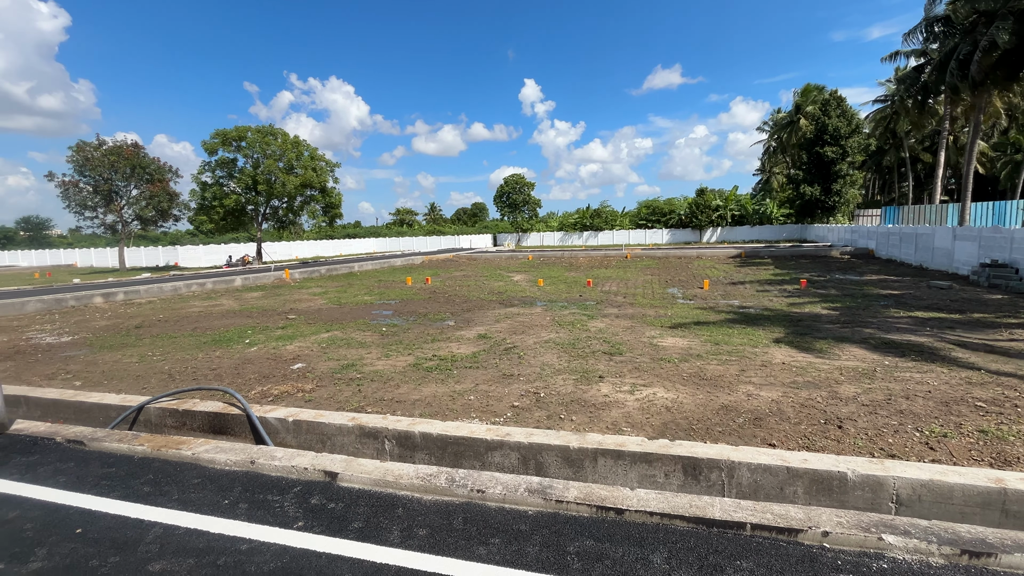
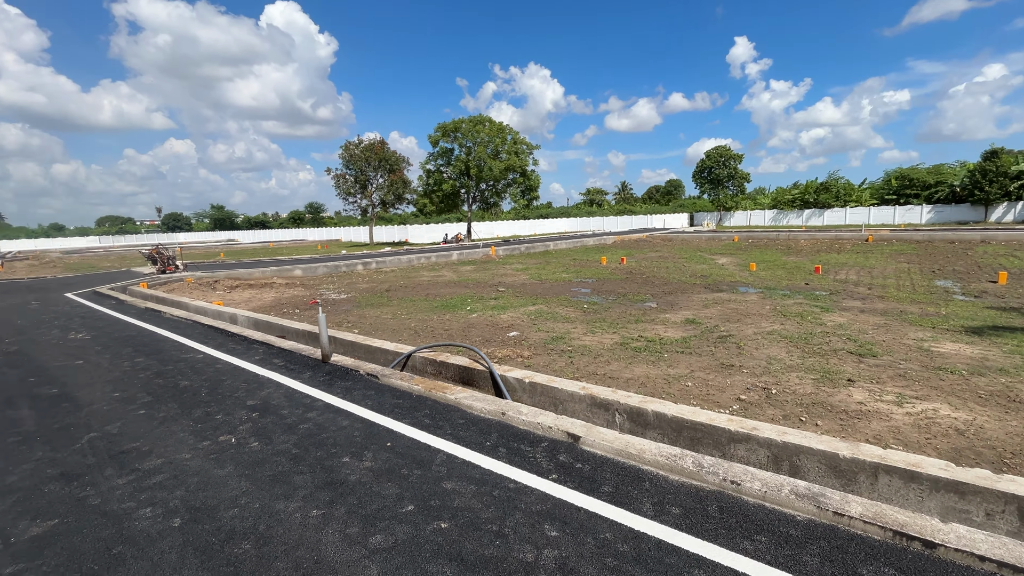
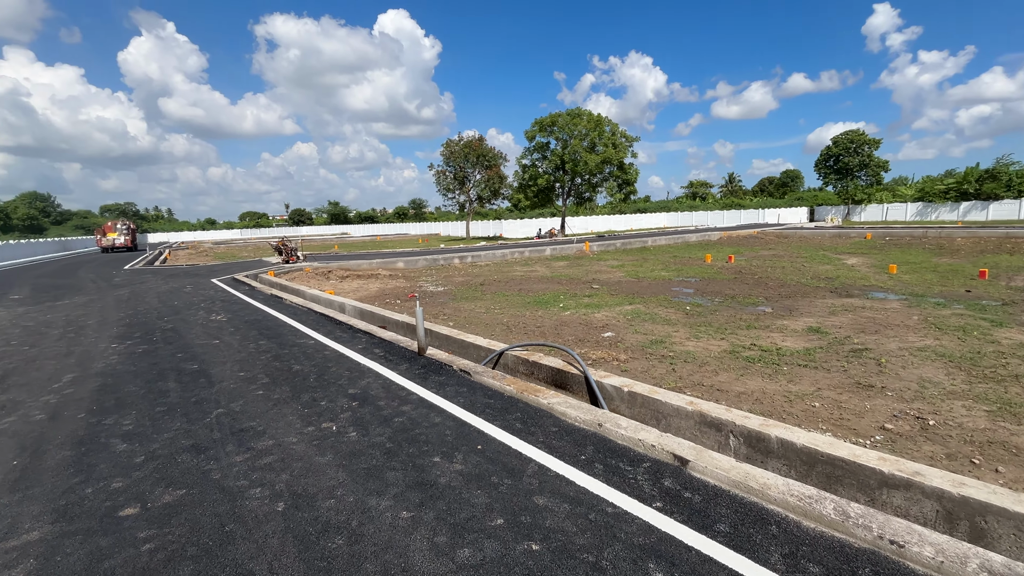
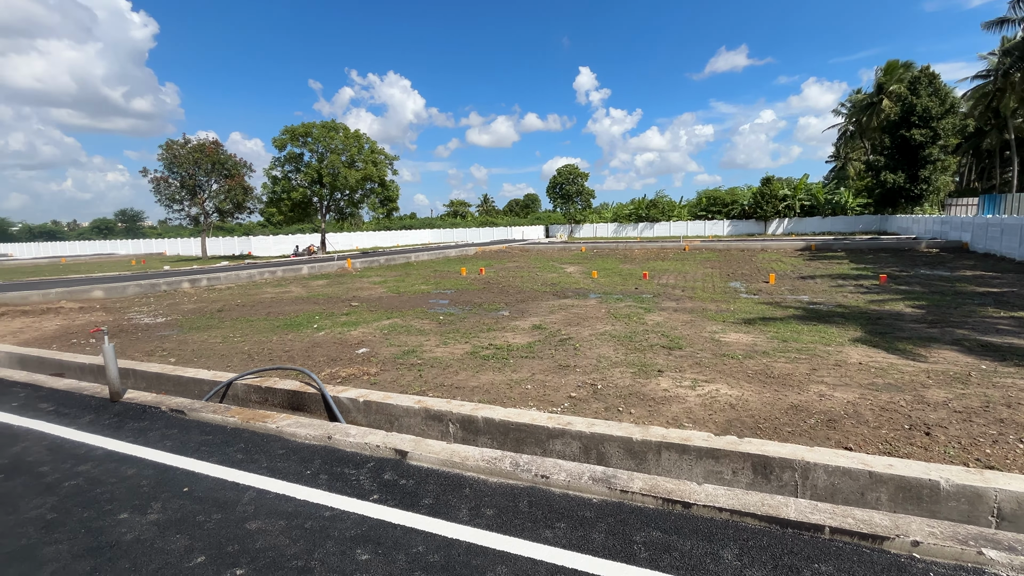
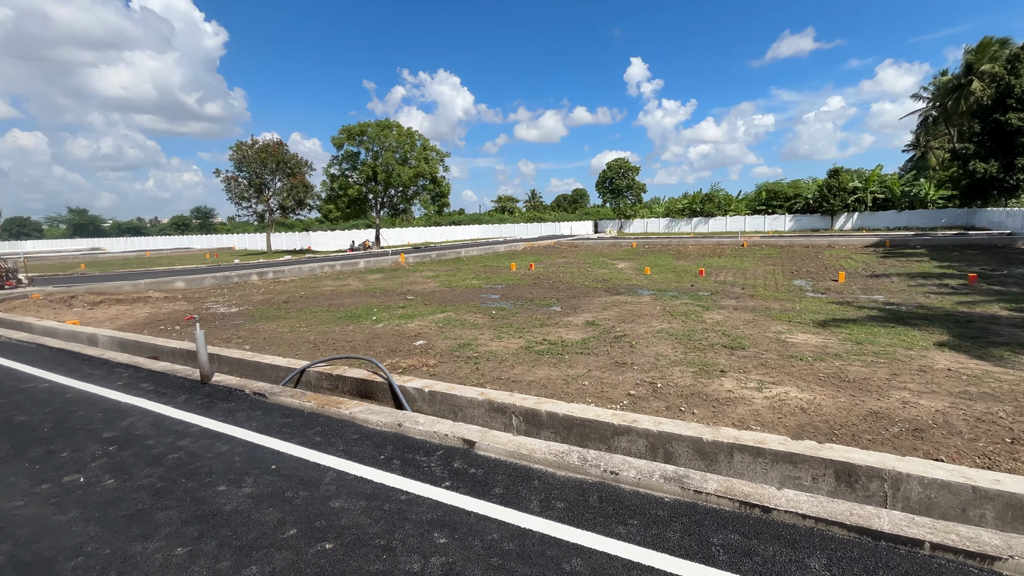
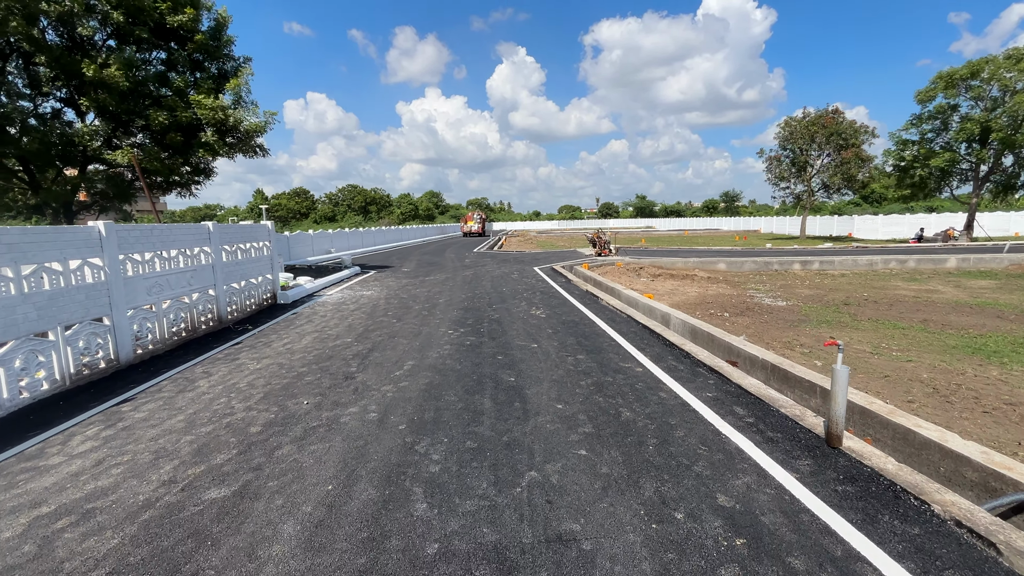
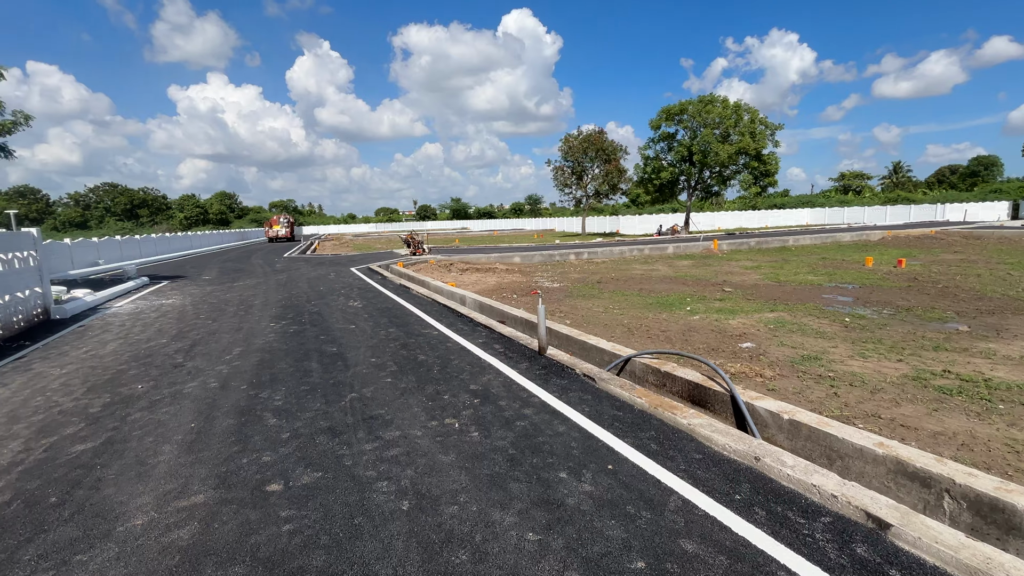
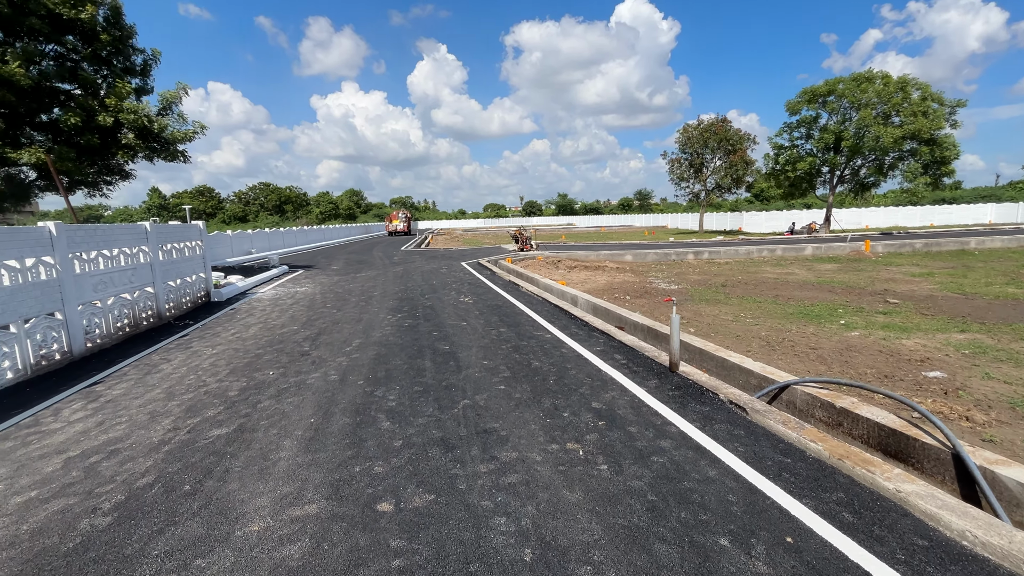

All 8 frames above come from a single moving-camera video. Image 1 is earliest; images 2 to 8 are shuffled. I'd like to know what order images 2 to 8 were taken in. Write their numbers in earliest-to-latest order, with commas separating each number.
4, 5, 2, 3, 7, 8, 6
